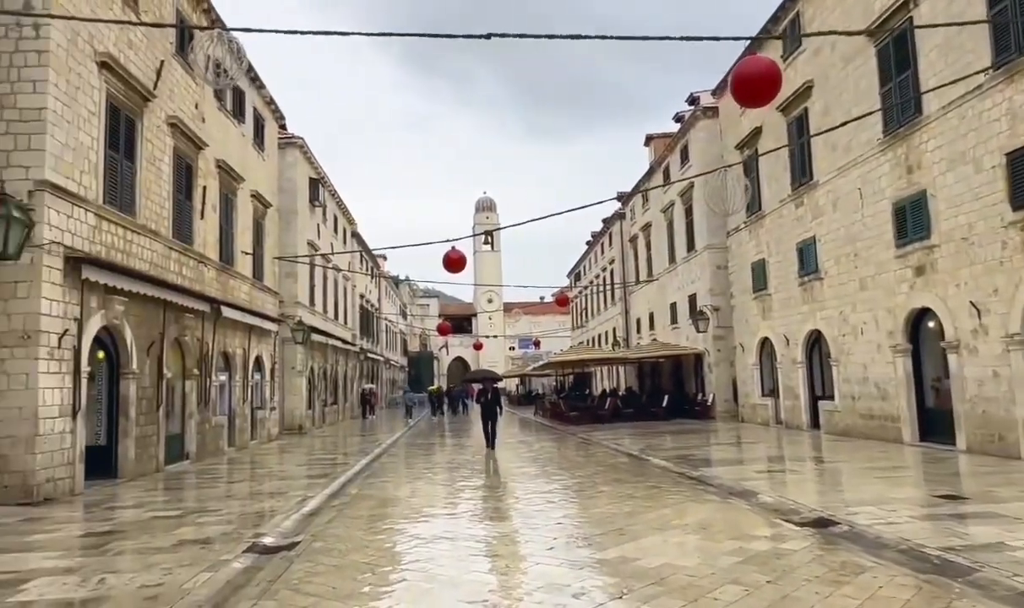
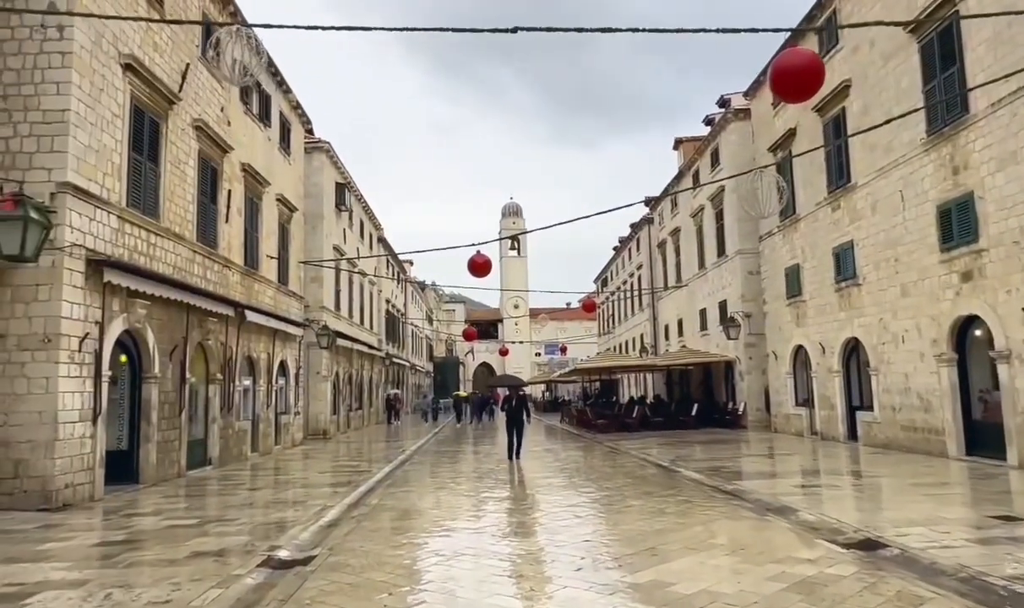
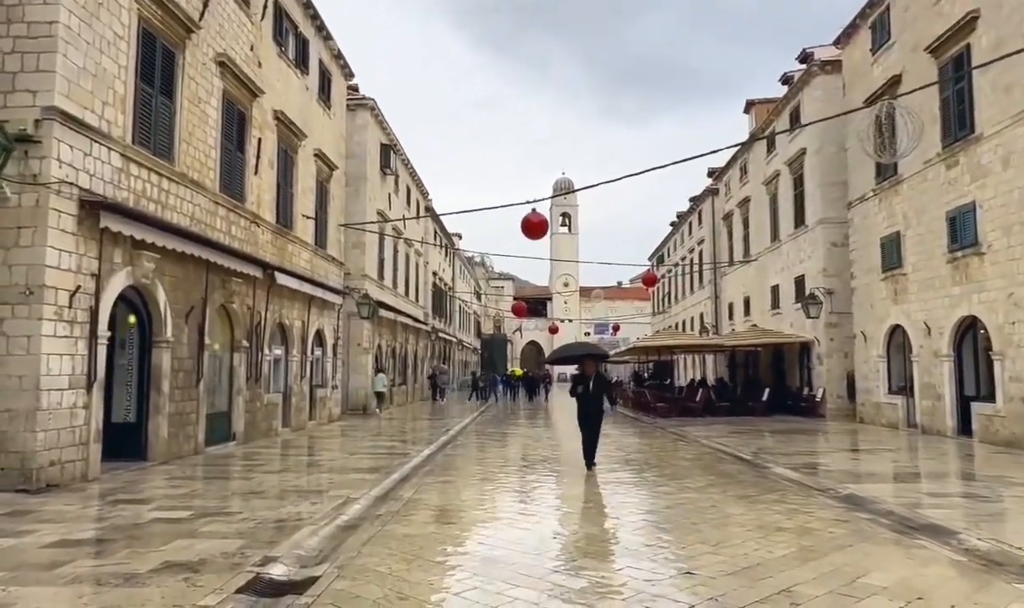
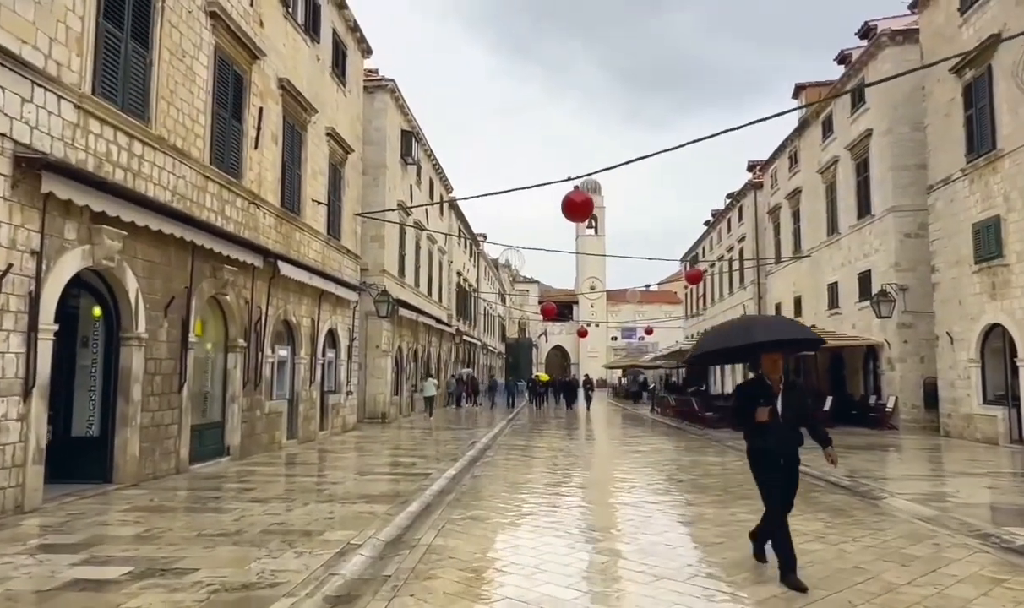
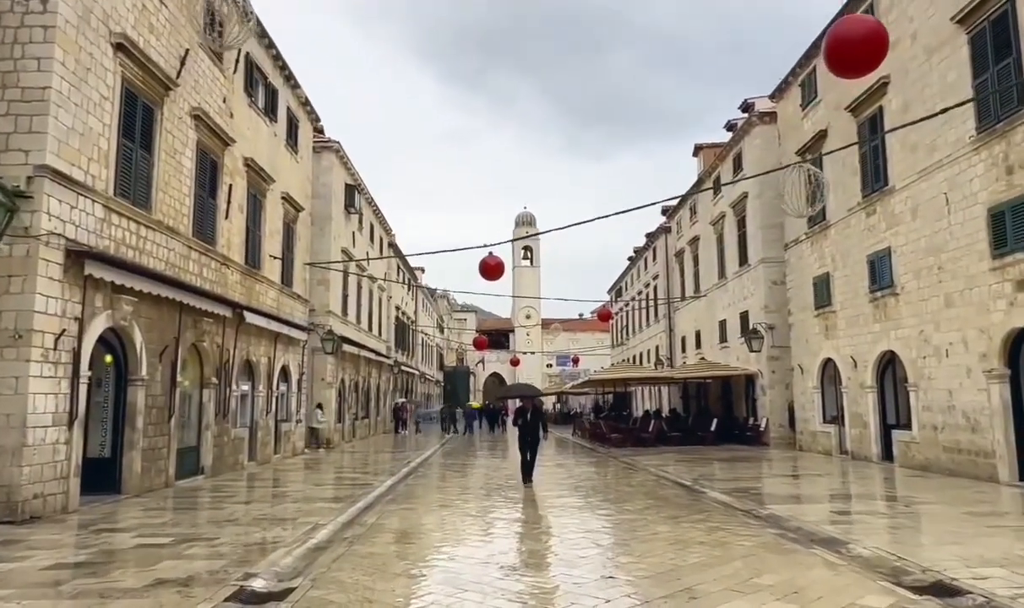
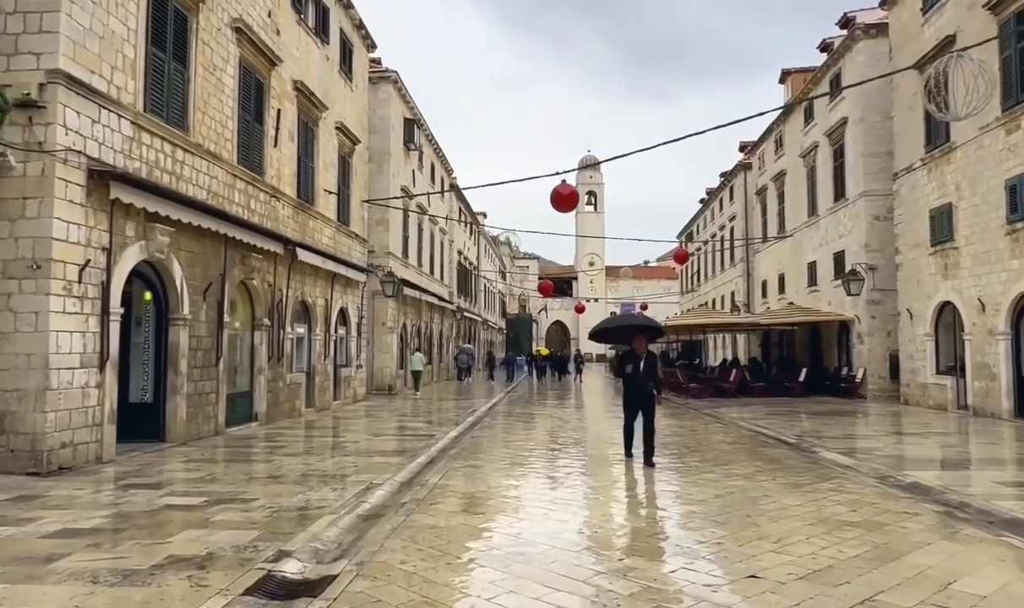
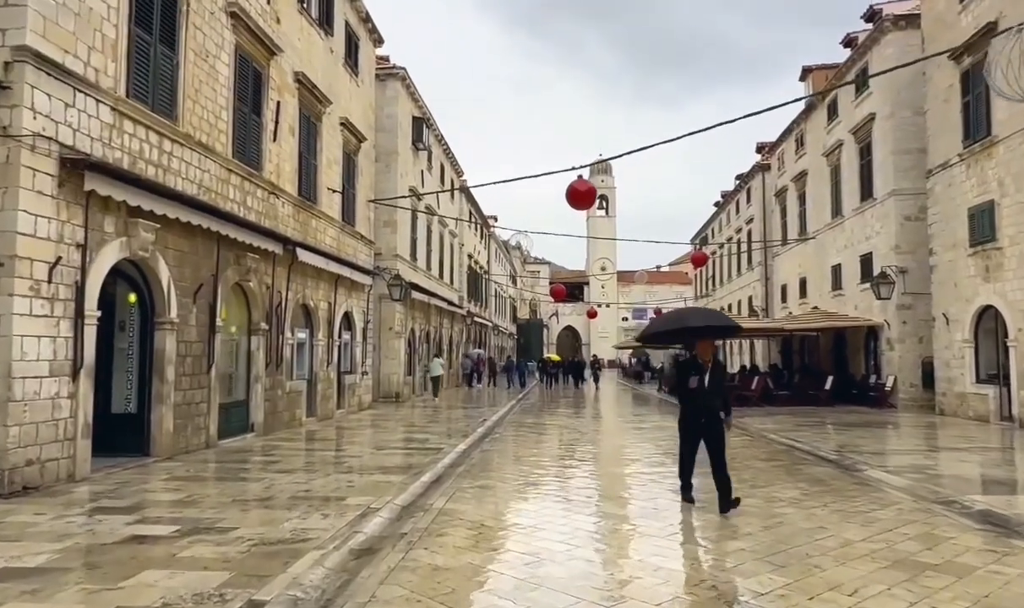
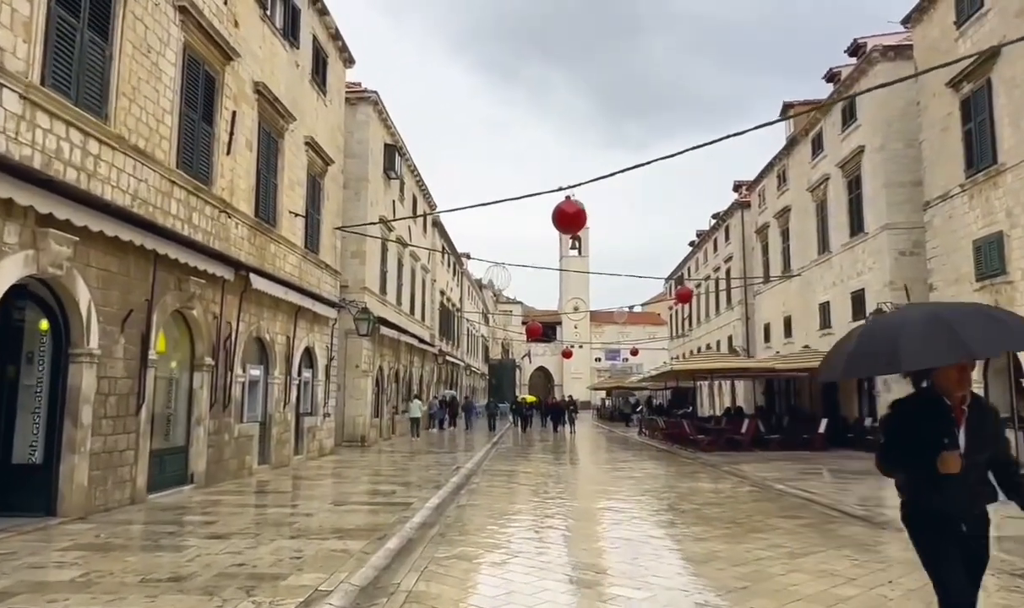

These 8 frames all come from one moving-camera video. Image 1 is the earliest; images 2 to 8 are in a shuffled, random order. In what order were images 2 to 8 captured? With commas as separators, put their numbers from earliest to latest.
2, 5, 3, 6, 7, 4, 8
